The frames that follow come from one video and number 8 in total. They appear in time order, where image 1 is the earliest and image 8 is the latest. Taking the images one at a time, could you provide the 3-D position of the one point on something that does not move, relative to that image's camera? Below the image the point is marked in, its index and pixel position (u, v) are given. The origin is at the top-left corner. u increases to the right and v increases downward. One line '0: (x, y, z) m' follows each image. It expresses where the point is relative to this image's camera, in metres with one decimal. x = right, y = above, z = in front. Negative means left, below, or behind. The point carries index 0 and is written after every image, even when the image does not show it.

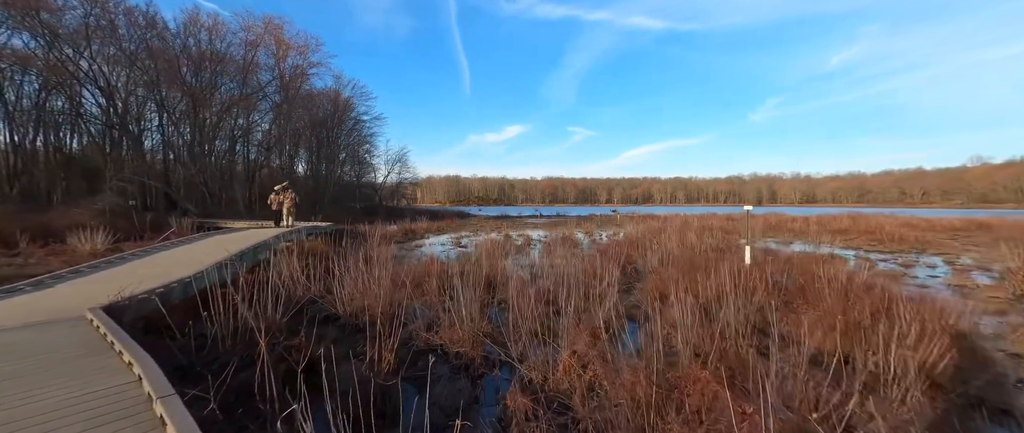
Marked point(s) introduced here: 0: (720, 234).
0: (+10.1, -0.9, +16.3) m
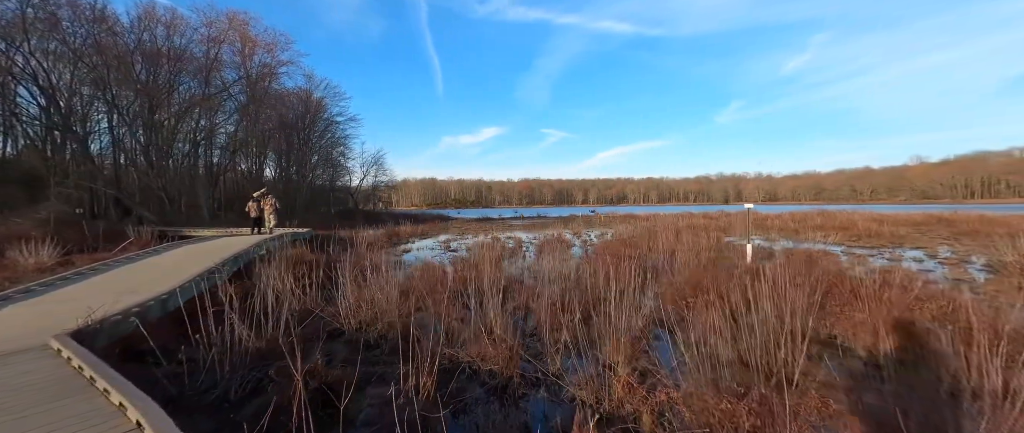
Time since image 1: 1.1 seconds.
0: (+9.7, -0.8, +16.6) m
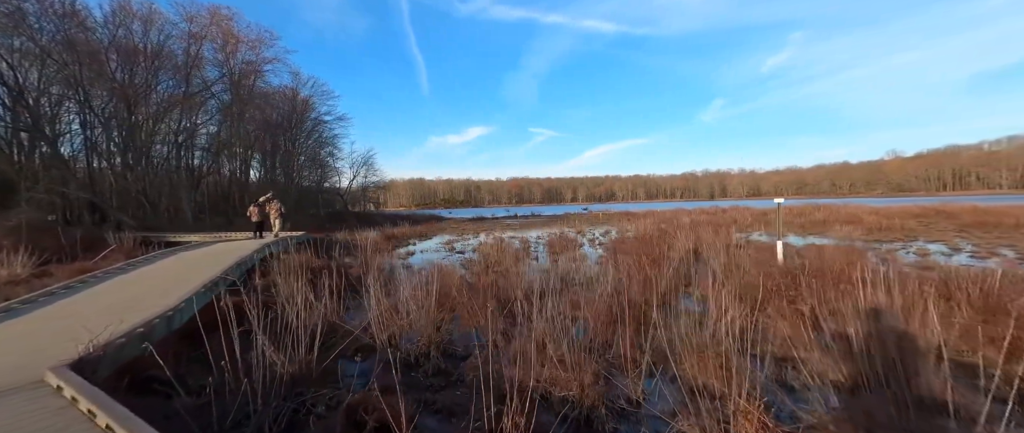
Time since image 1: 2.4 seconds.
0: (+10.1, -0.6, +16.5) m
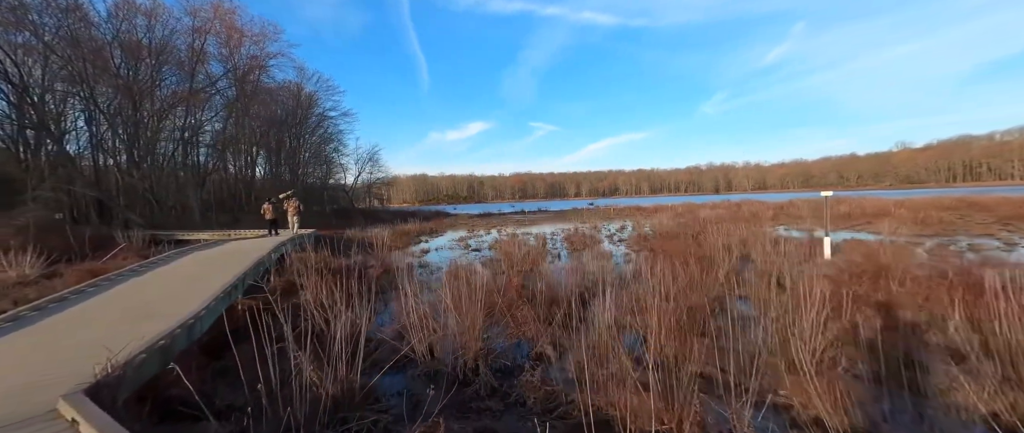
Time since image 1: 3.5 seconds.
0: (+10.9, -0.3, +15.9) m
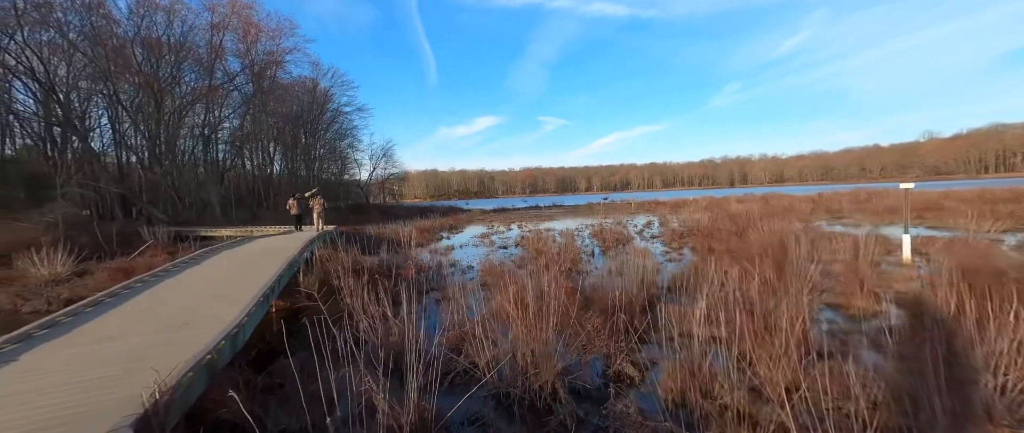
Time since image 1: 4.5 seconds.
0: (+12.2, -0.1, +15.0) m
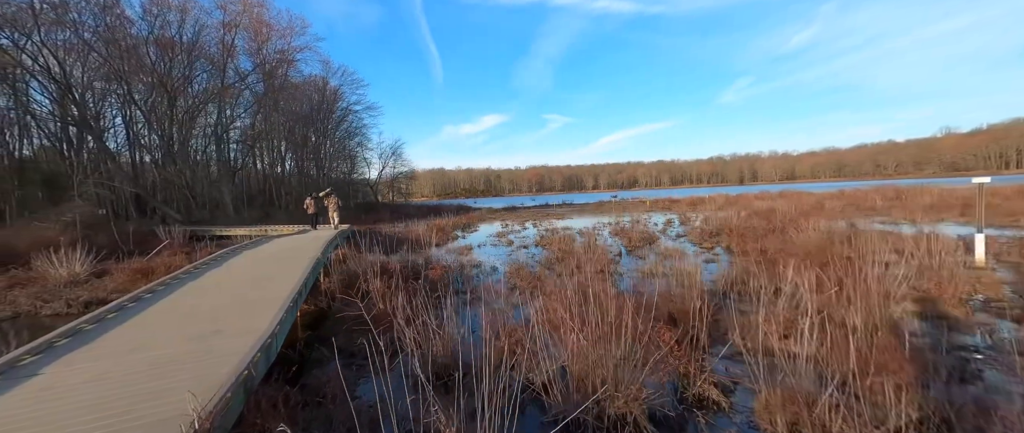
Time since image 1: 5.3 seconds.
0: (+13.1, 0.0, +14.4) m
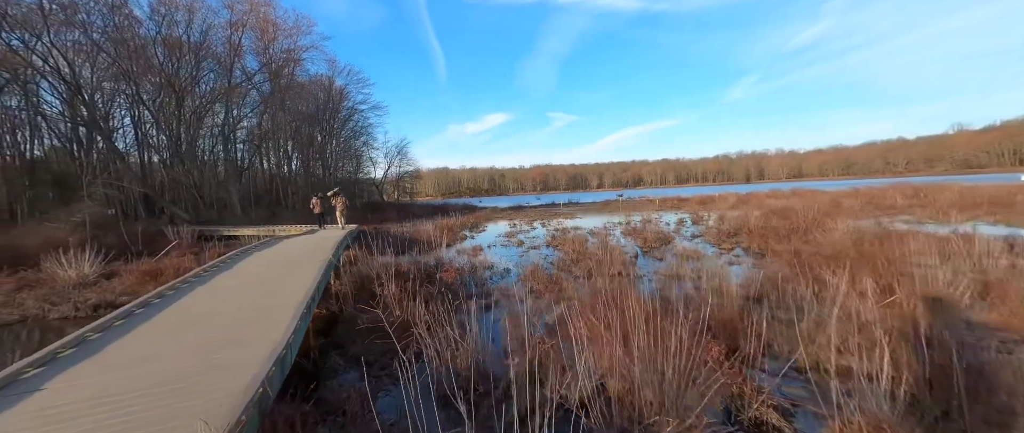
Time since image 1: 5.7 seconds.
0: (+13.6, 0.0, +13.9) m
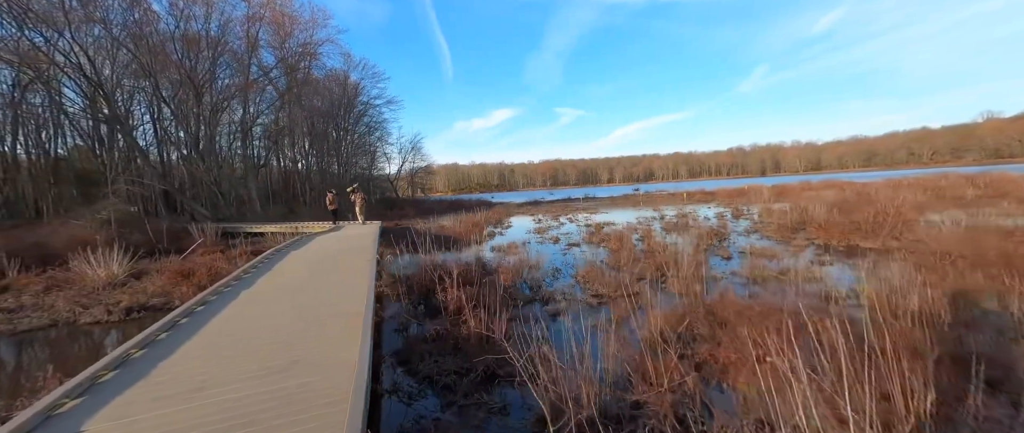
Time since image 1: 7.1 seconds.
0: (+15.2, +0.3, +12.7) m
